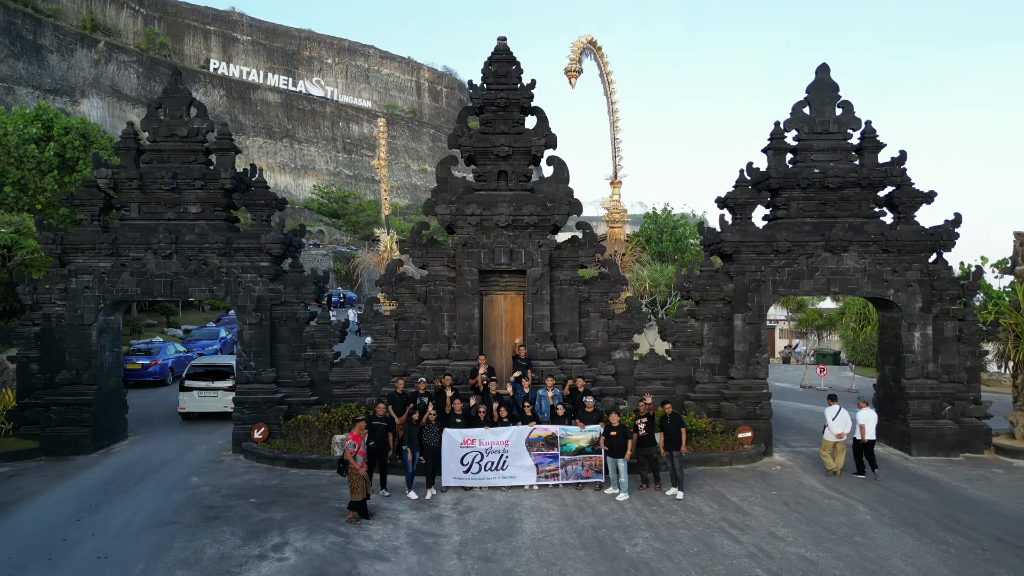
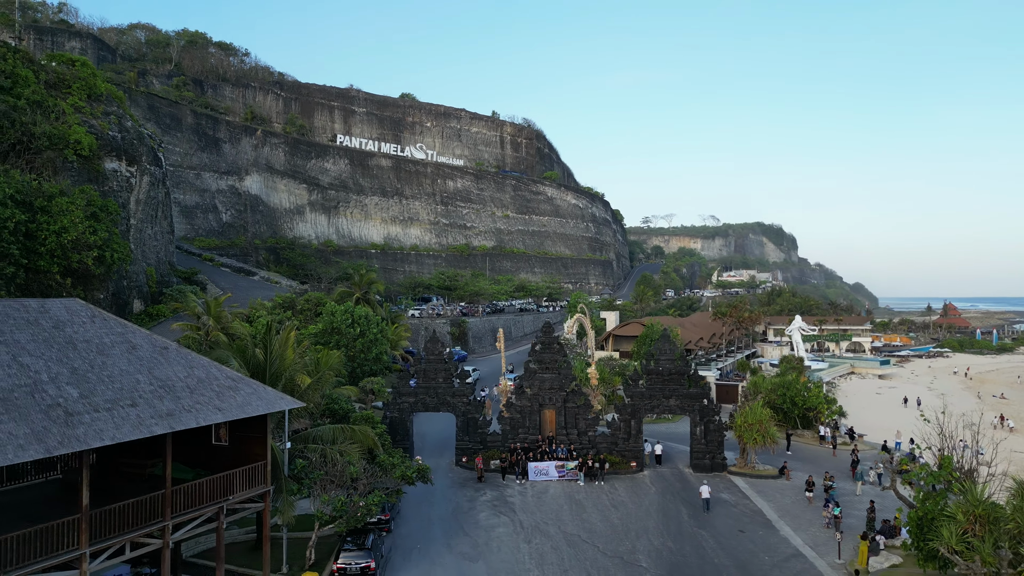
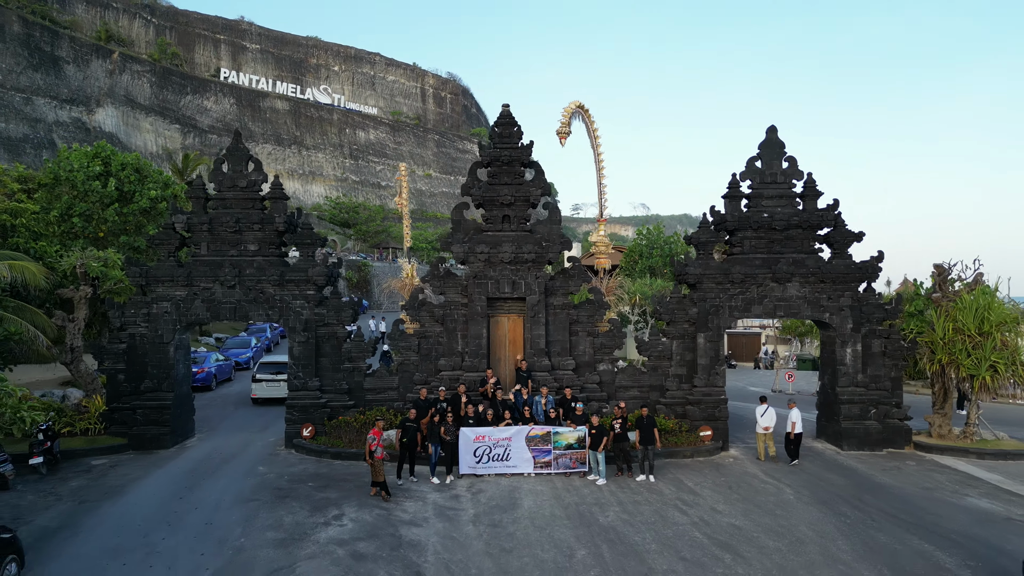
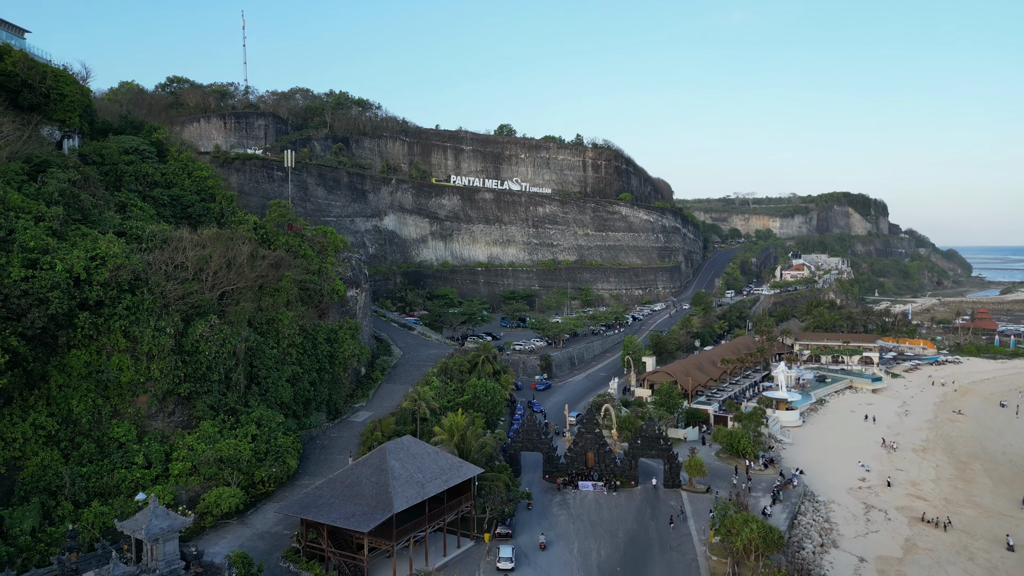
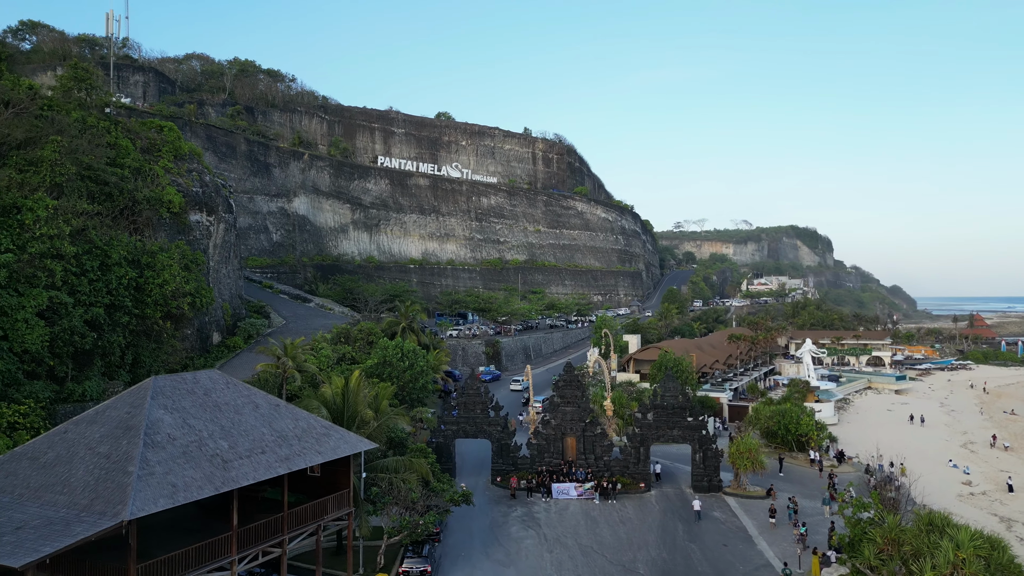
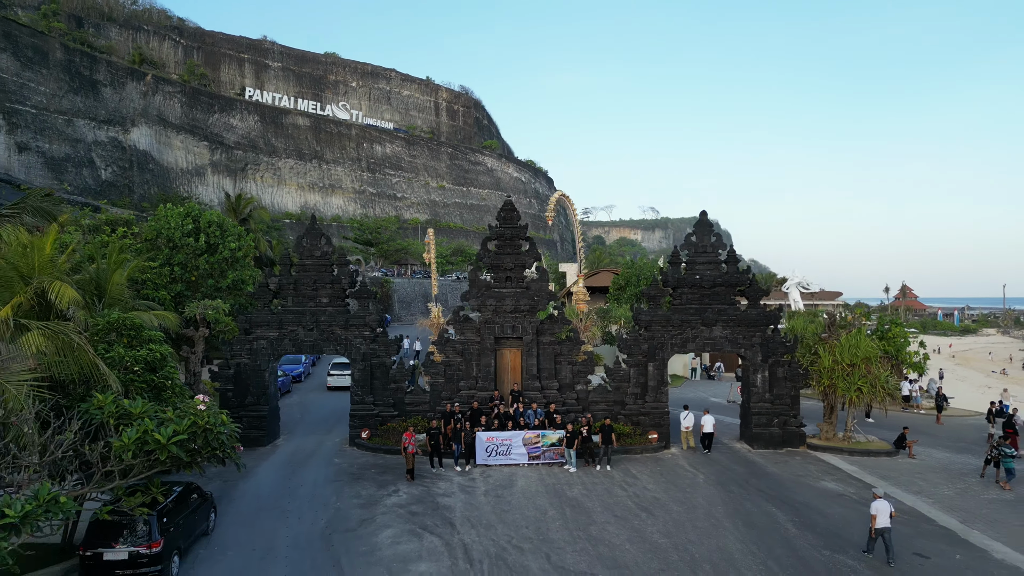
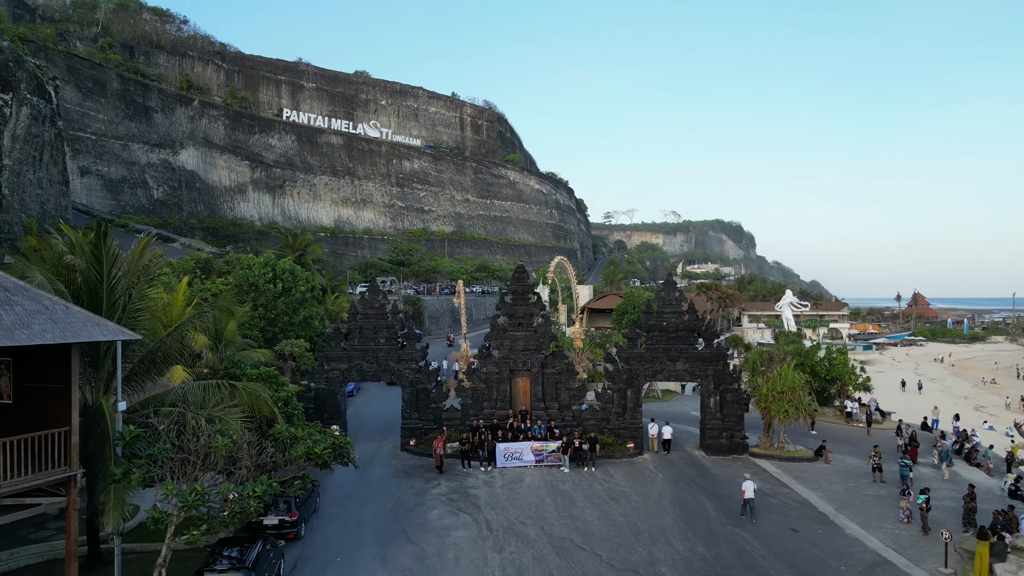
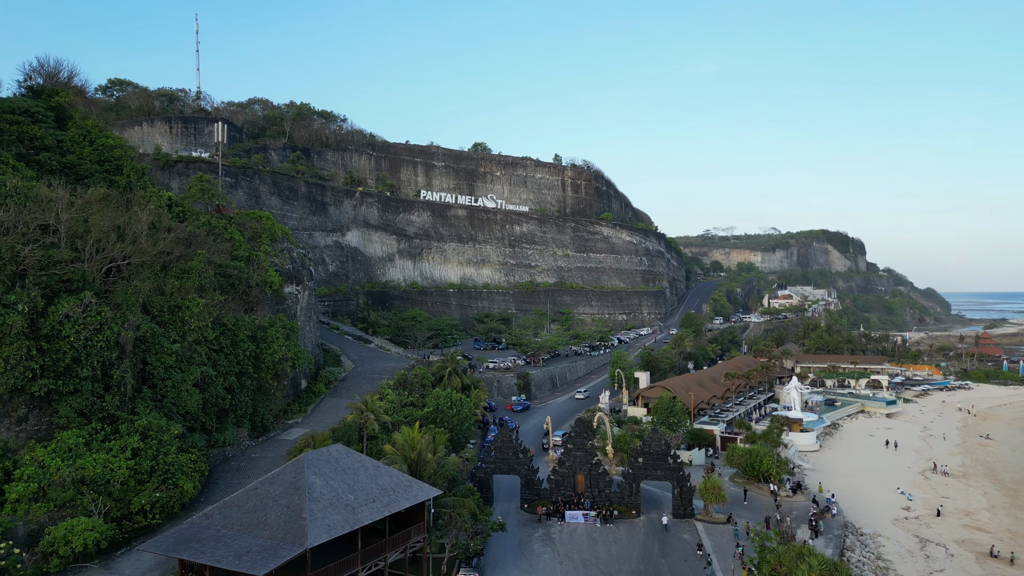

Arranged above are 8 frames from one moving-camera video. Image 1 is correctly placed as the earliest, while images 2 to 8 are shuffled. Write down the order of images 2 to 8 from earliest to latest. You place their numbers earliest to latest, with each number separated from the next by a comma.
3, 6, 7, 2, 5, 8, 4
